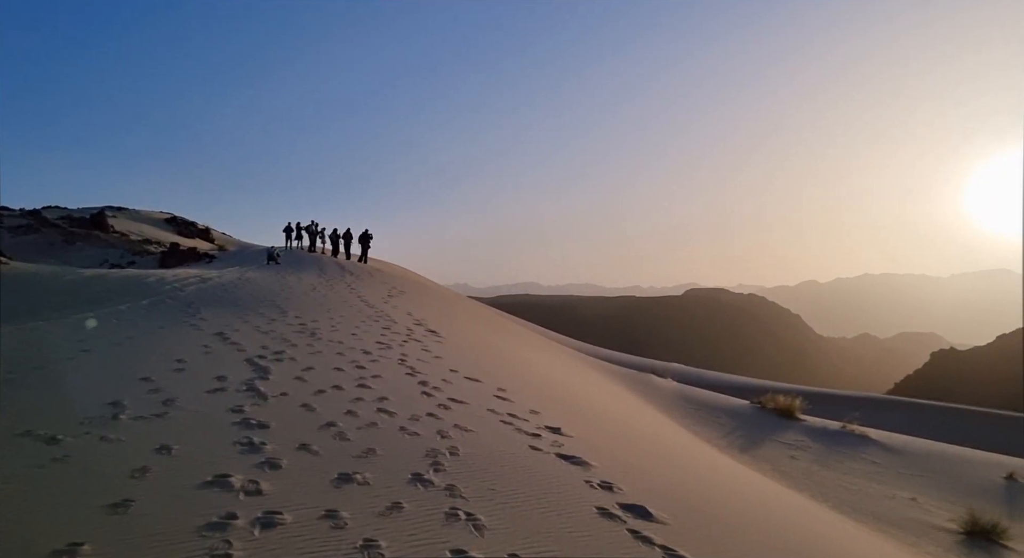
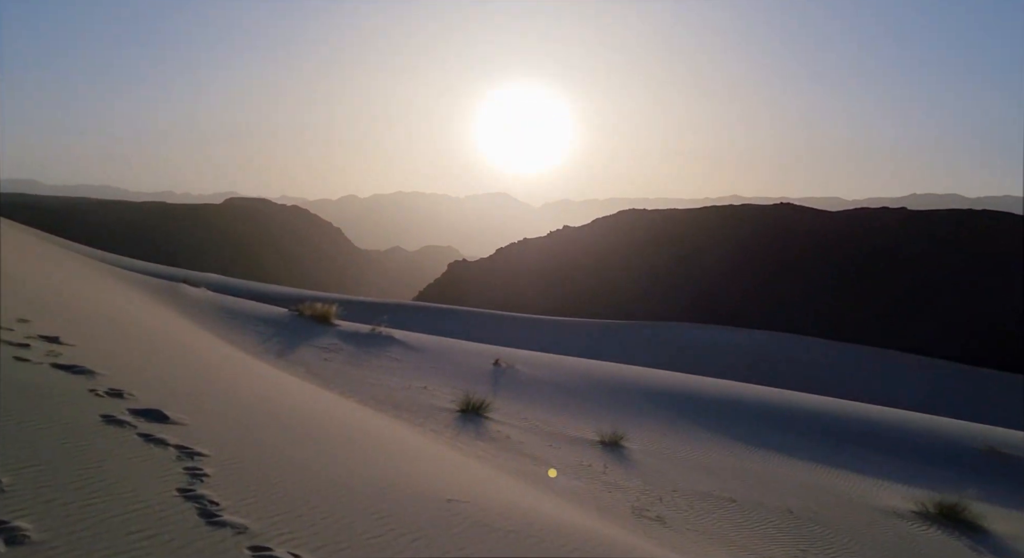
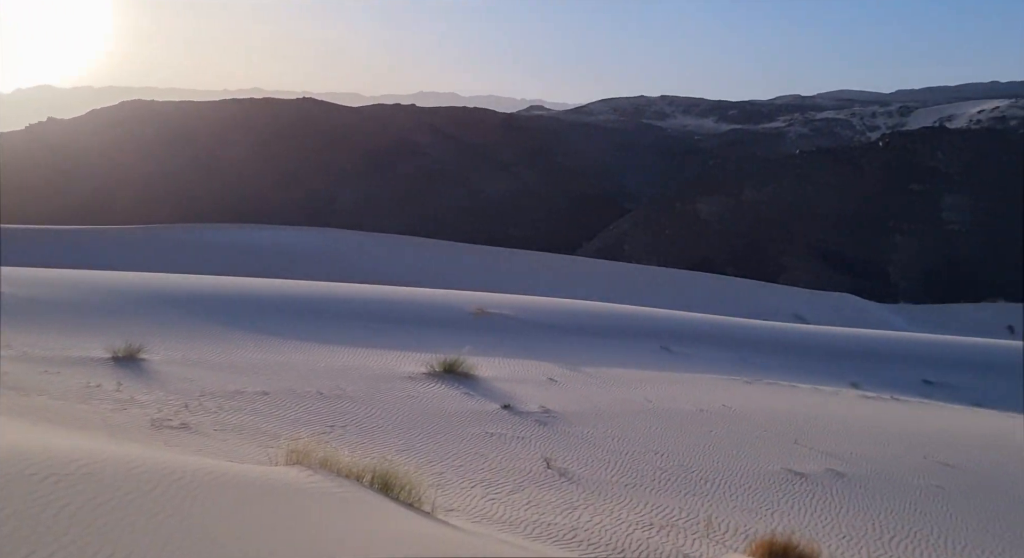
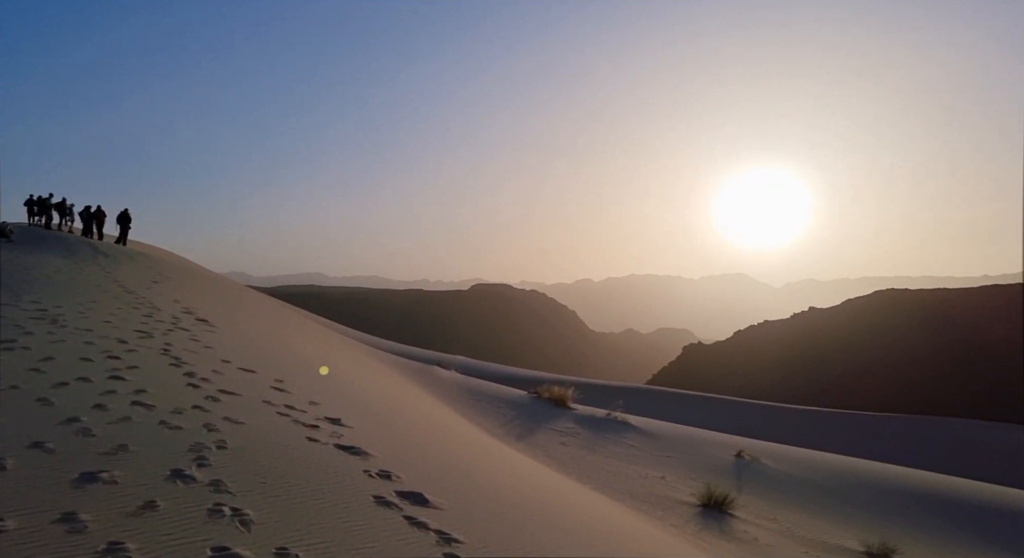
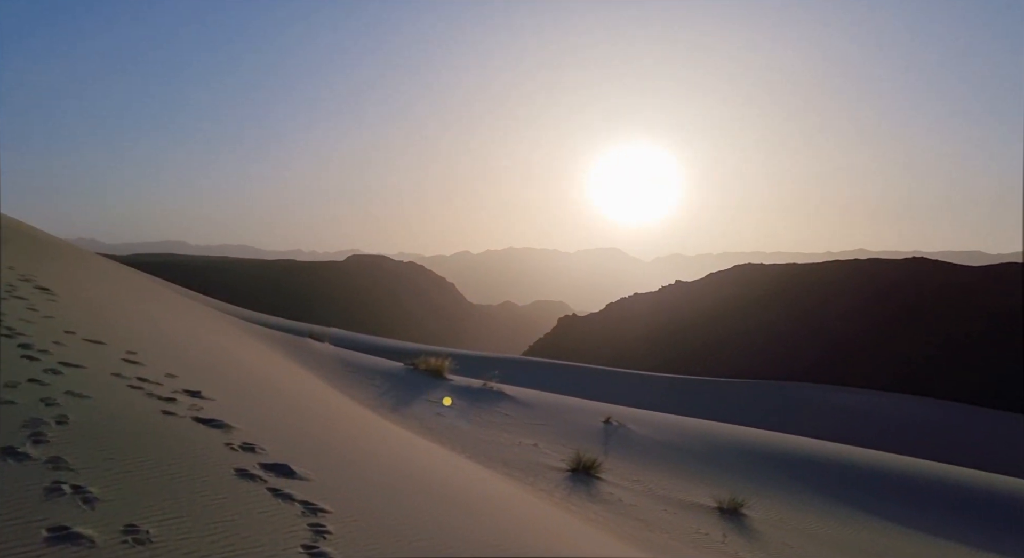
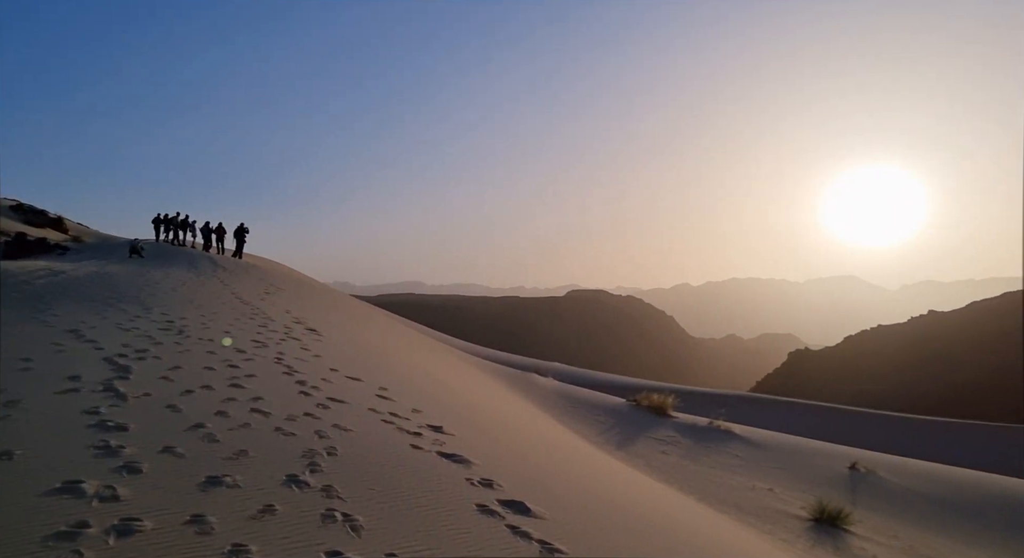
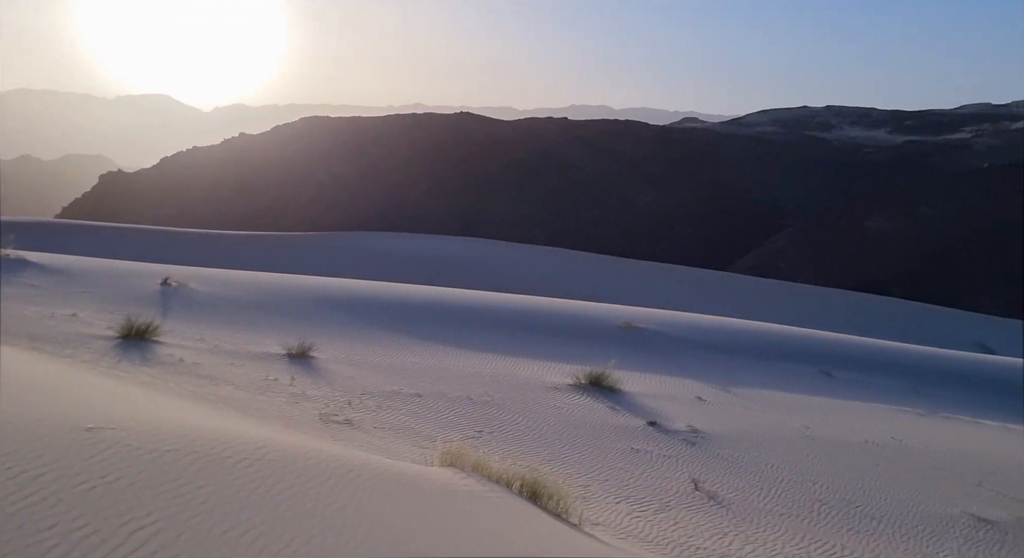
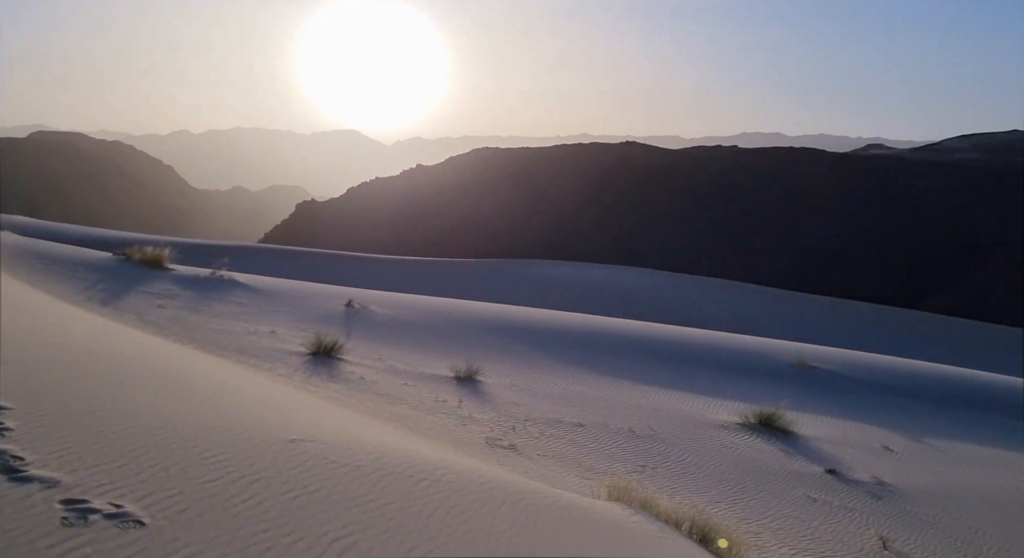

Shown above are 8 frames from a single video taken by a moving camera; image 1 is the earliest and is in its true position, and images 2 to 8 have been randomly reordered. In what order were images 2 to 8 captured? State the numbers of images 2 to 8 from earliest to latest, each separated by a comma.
6, 4, 5, 2, 8, 7, 3
